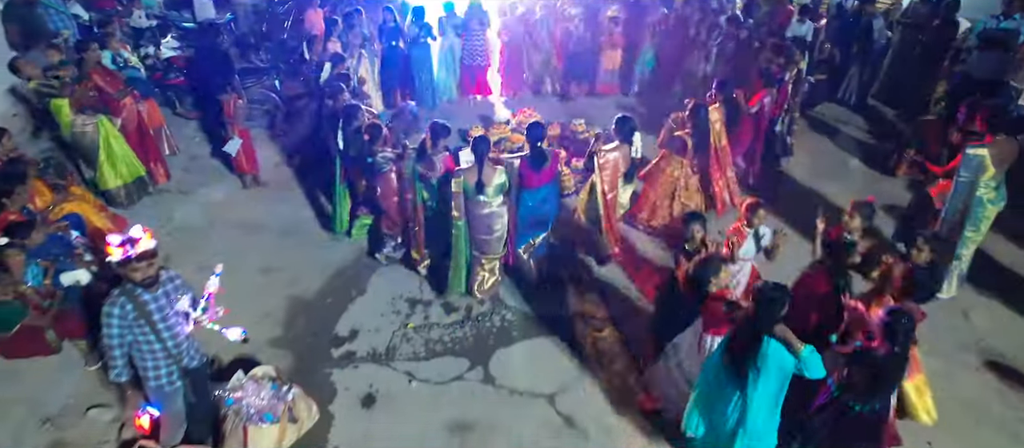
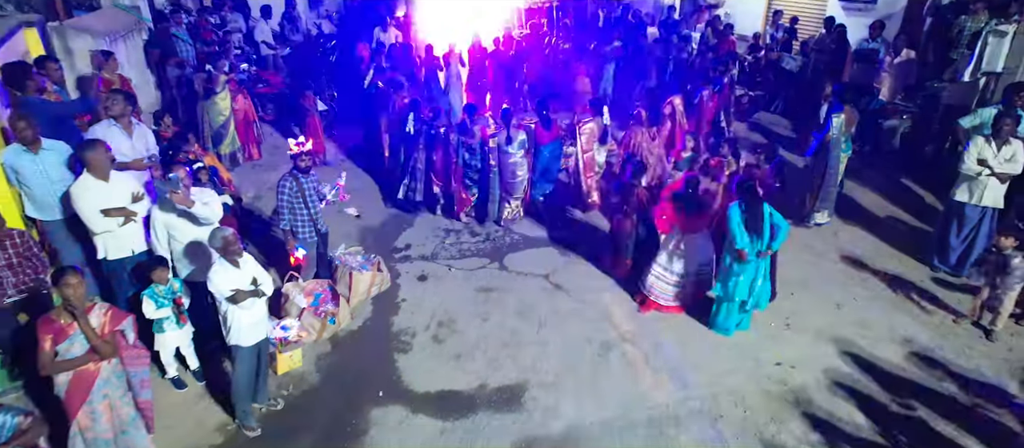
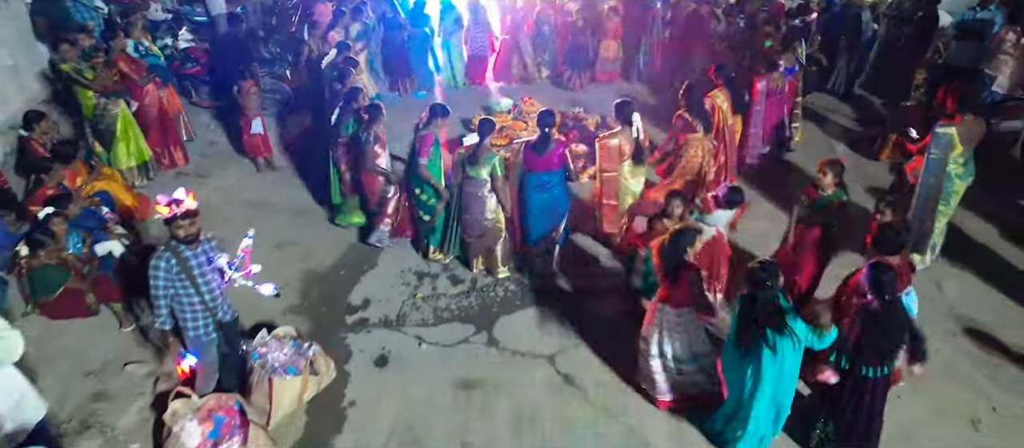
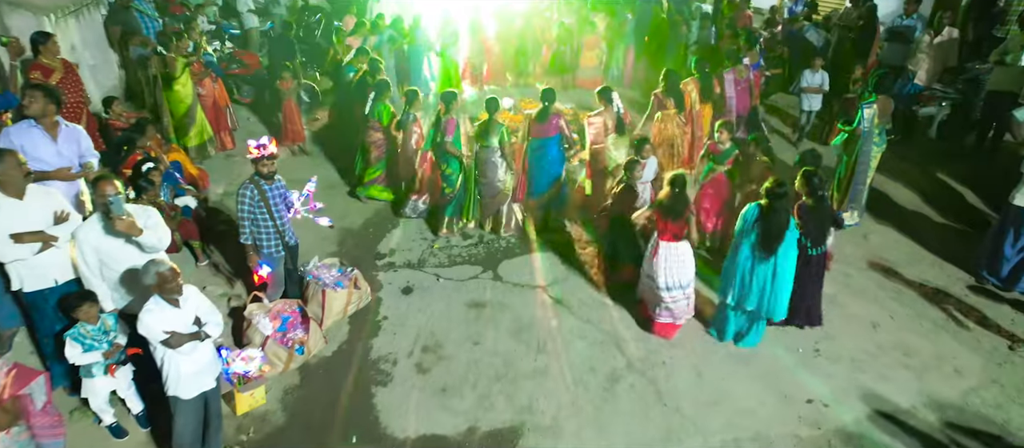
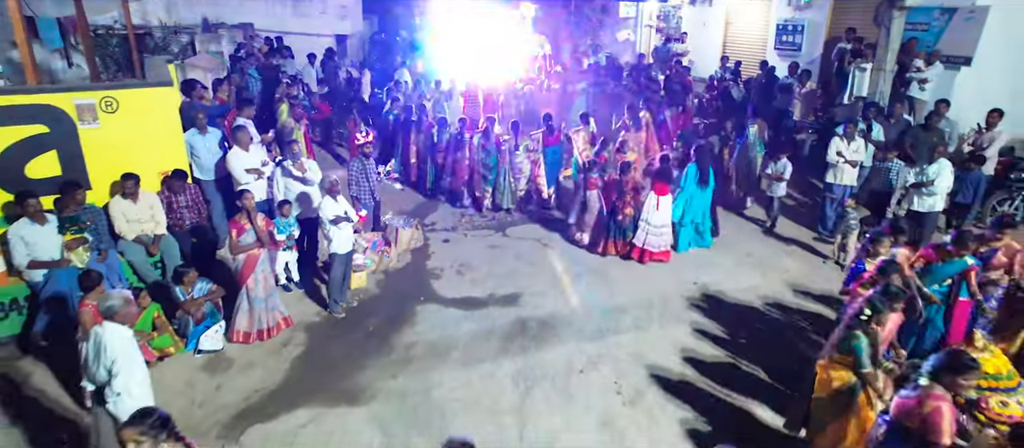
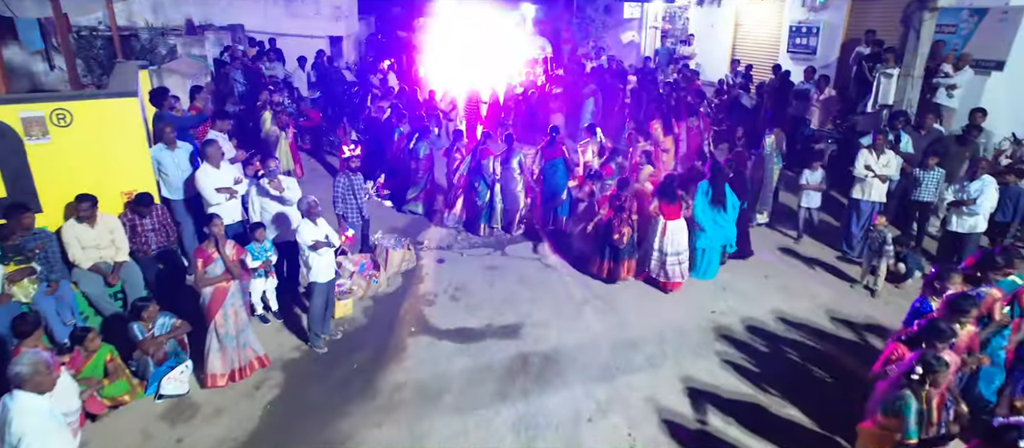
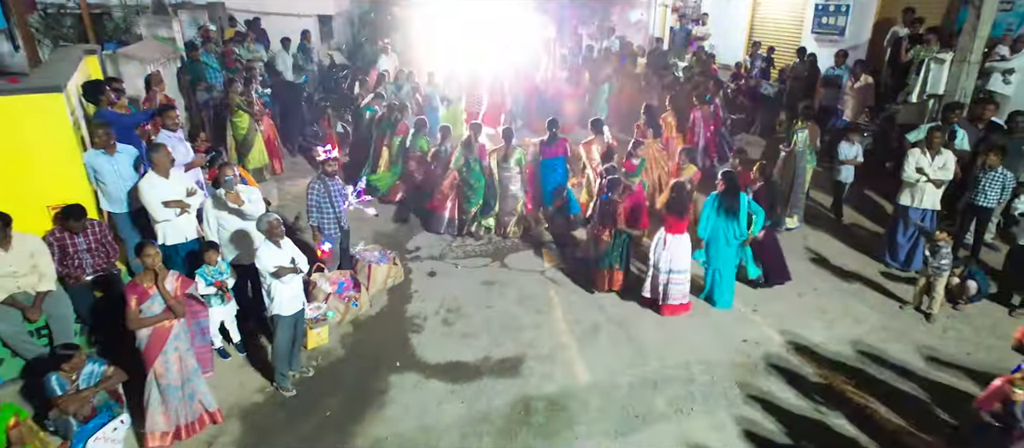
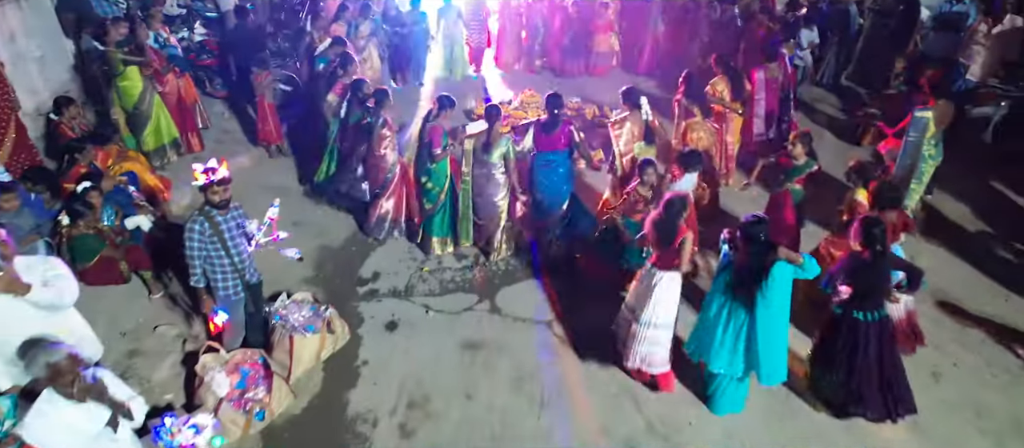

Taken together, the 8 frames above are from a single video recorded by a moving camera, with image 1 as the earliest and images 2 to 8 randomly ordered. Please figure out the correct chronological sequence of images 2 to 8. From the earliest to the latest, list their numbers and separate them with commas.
3, 8, 4, 2, 7, 6, 5
